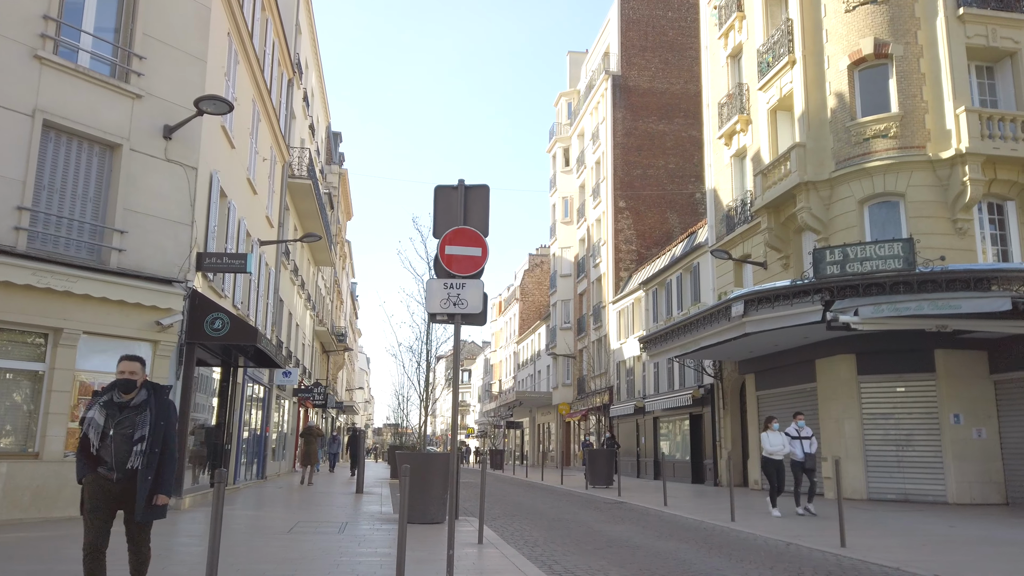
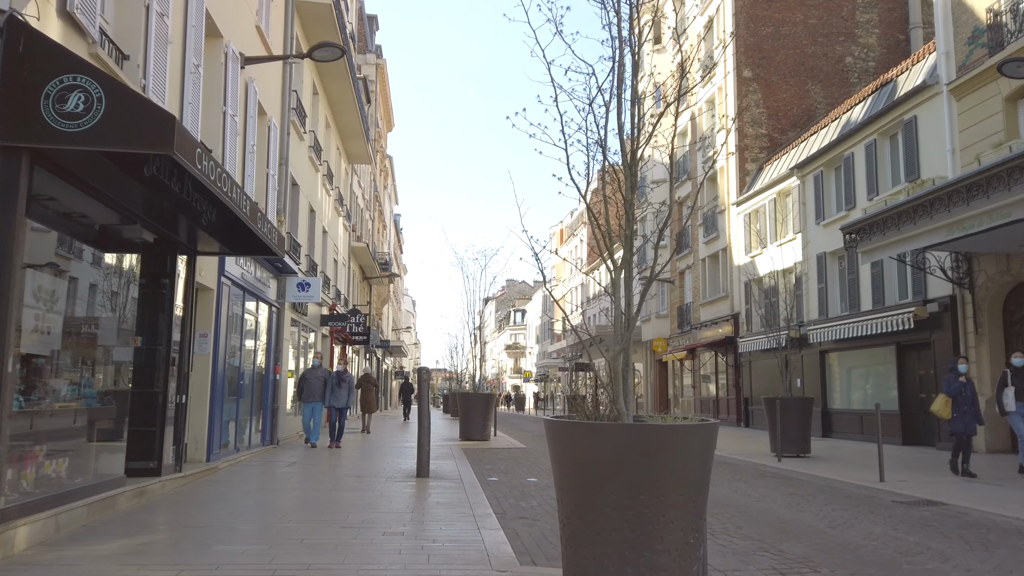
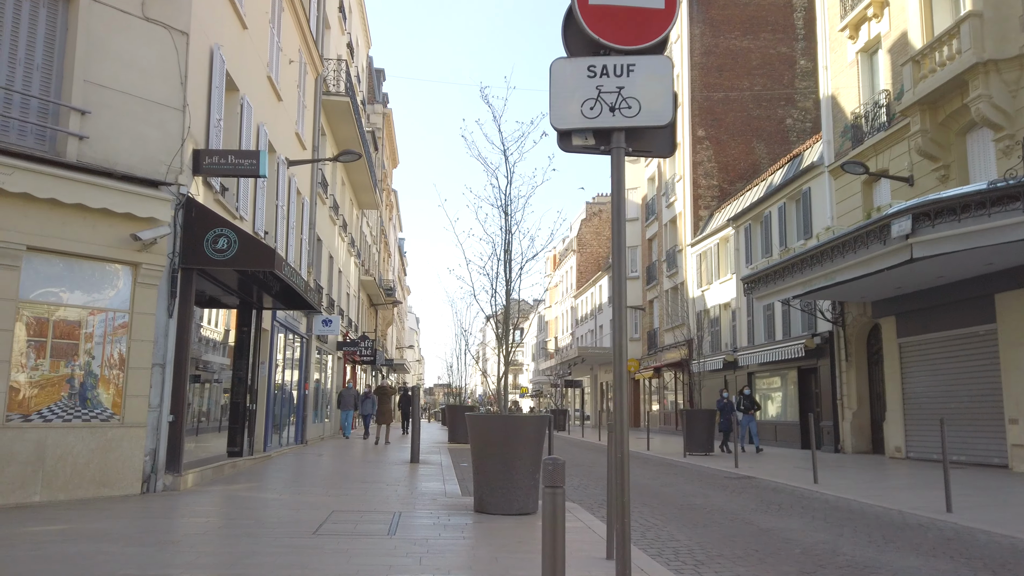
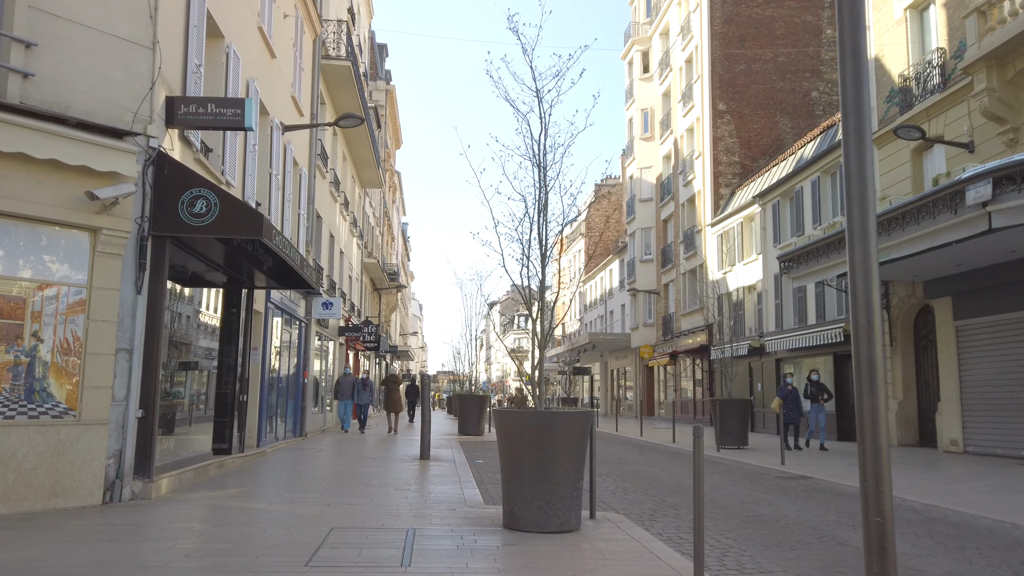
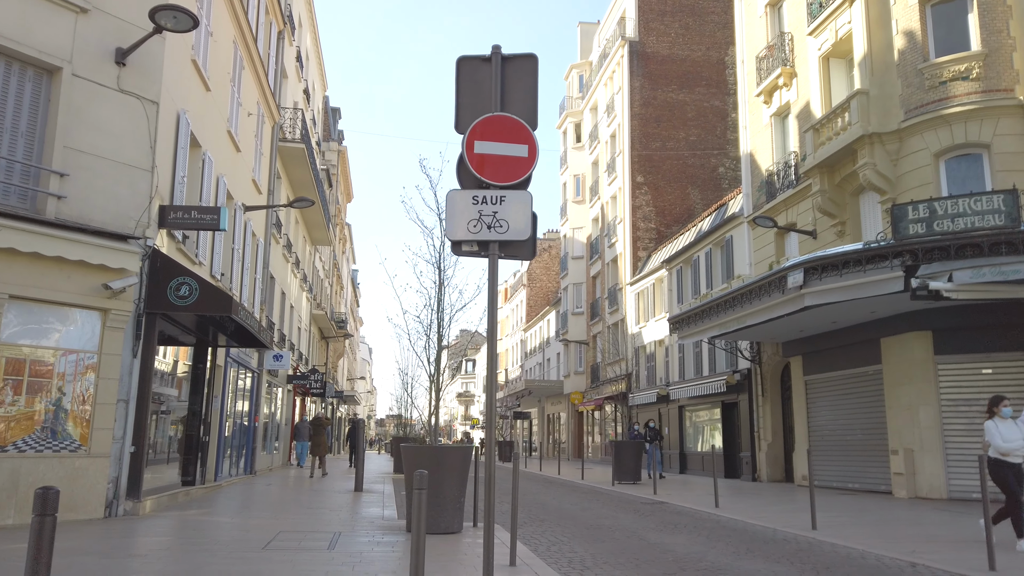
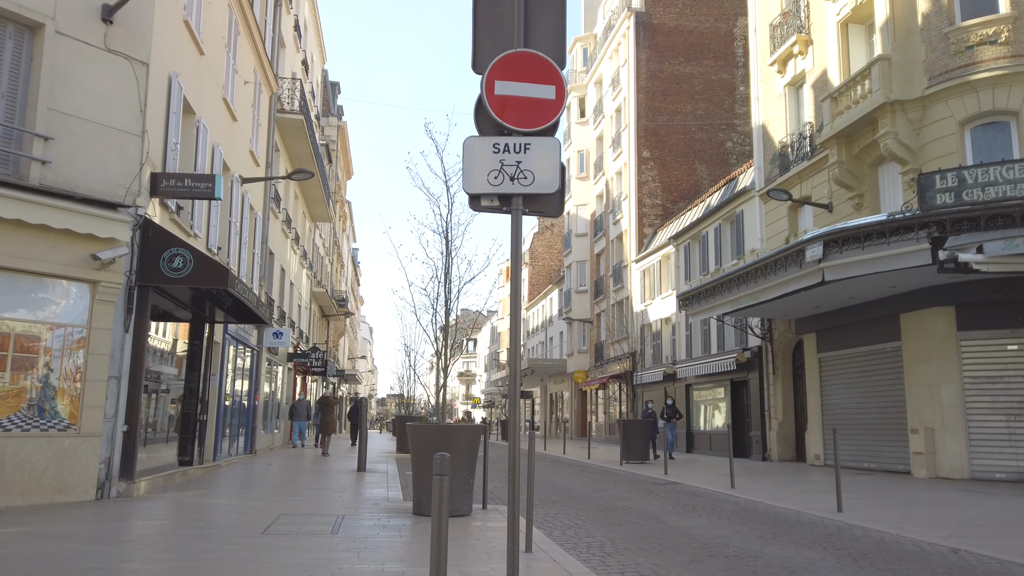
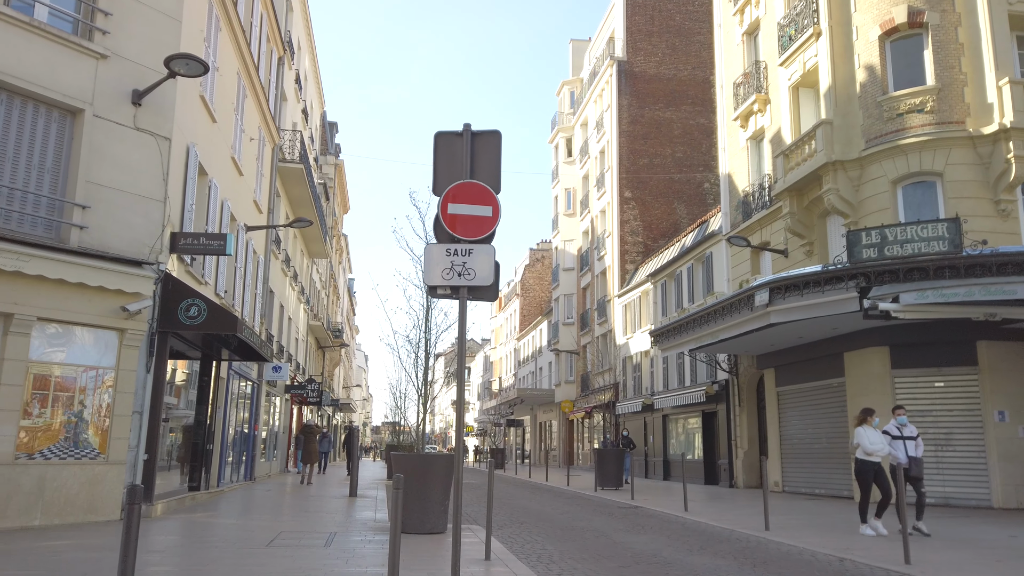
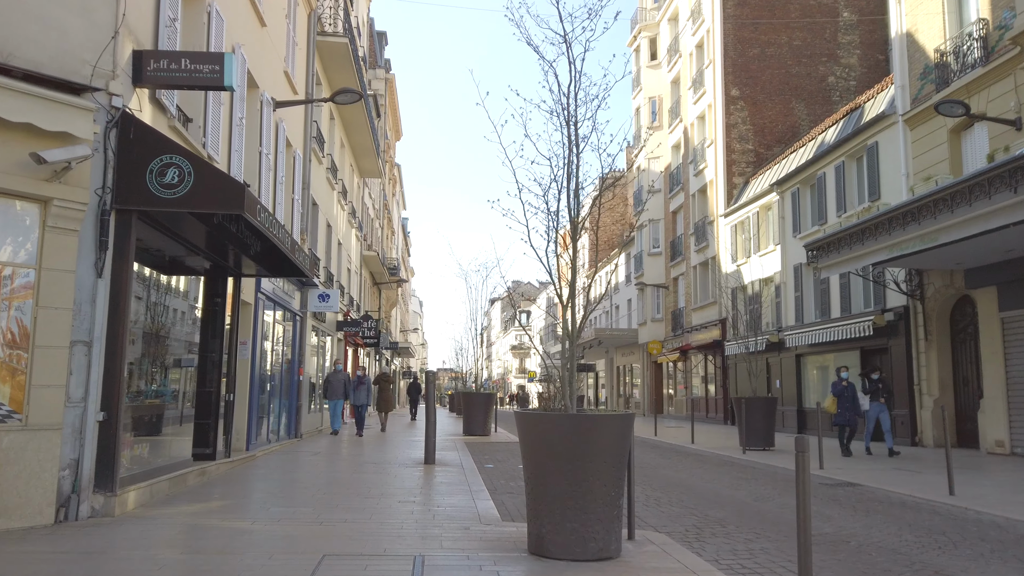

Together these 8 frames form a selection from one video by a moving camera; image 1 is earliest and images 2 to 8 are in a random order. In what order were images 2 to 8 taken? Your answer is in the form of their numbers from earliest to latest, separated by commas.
7, 5, 6, 3, 4, 8, 2
